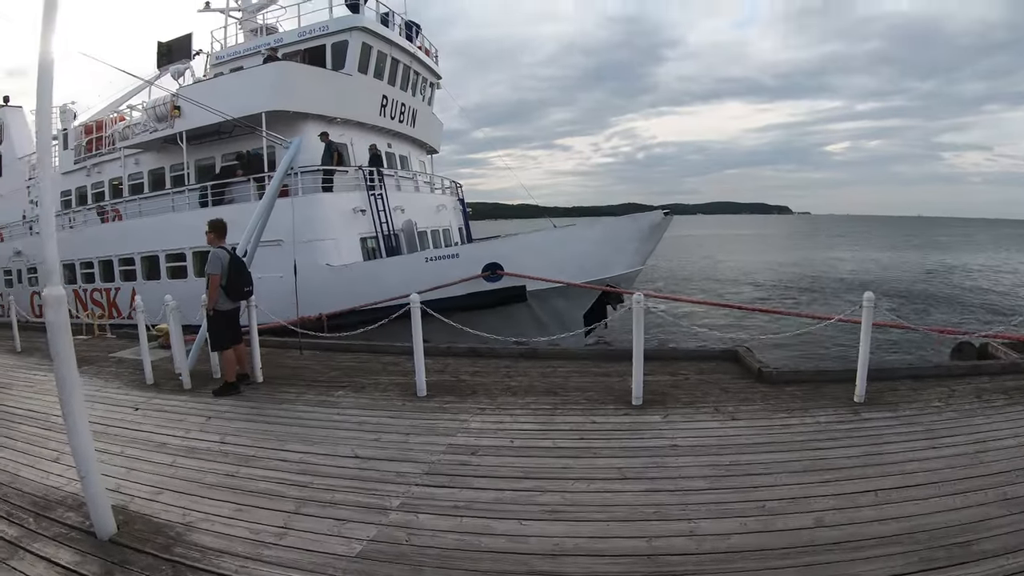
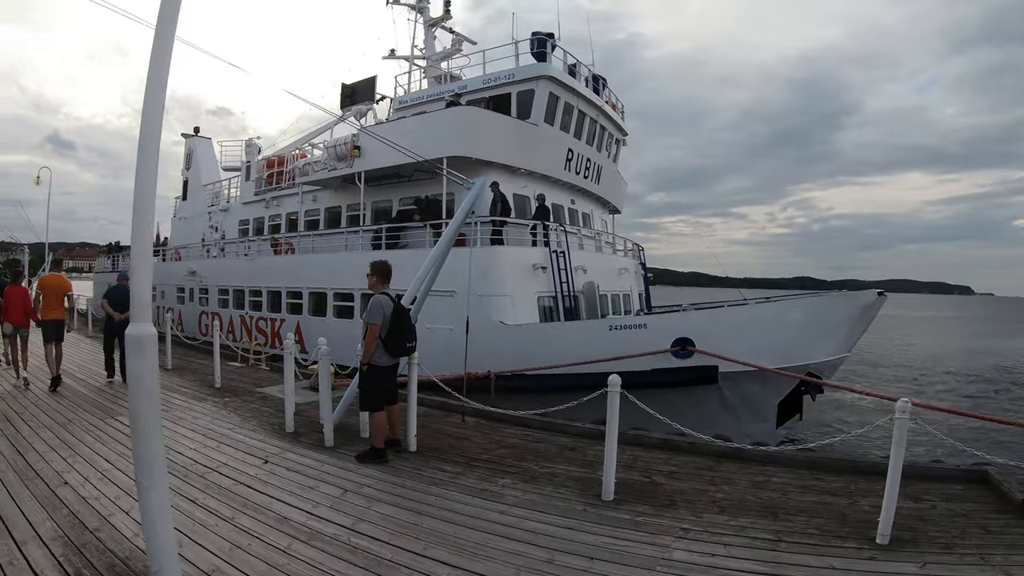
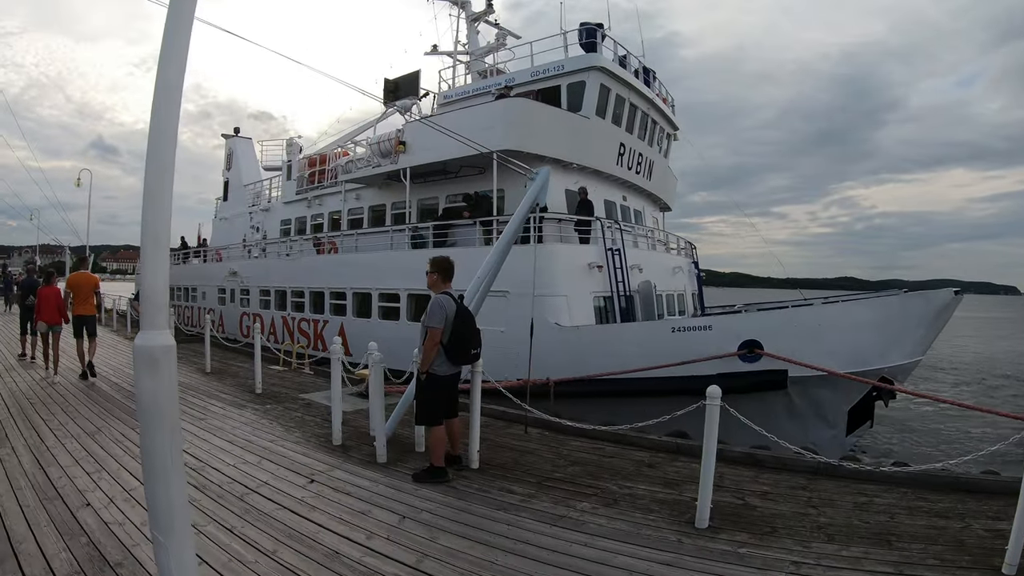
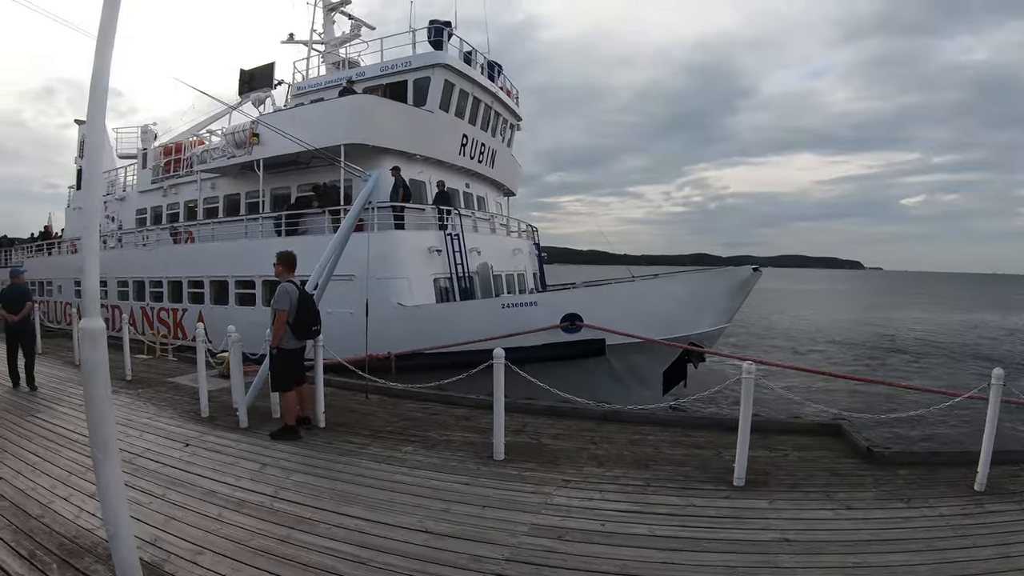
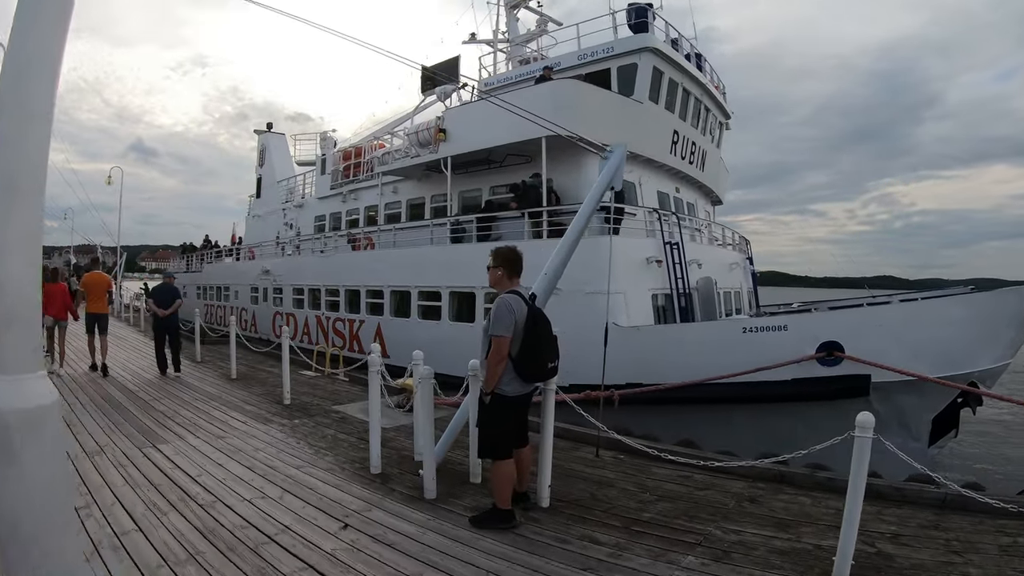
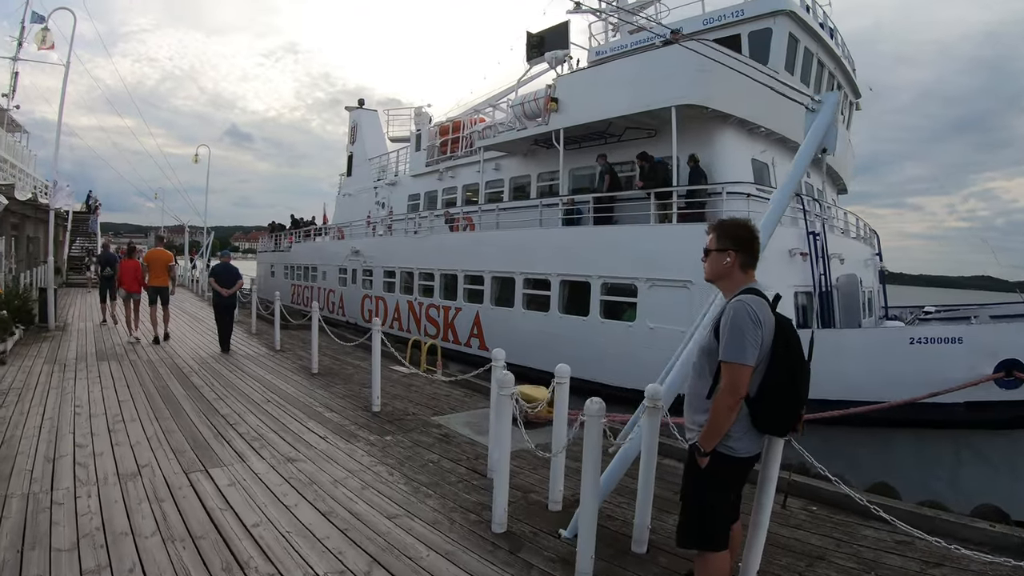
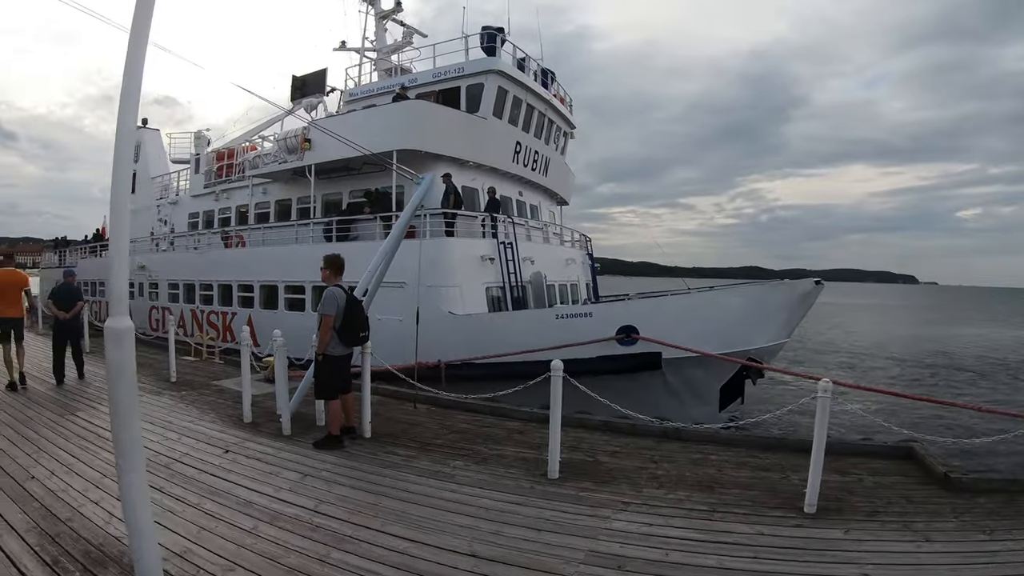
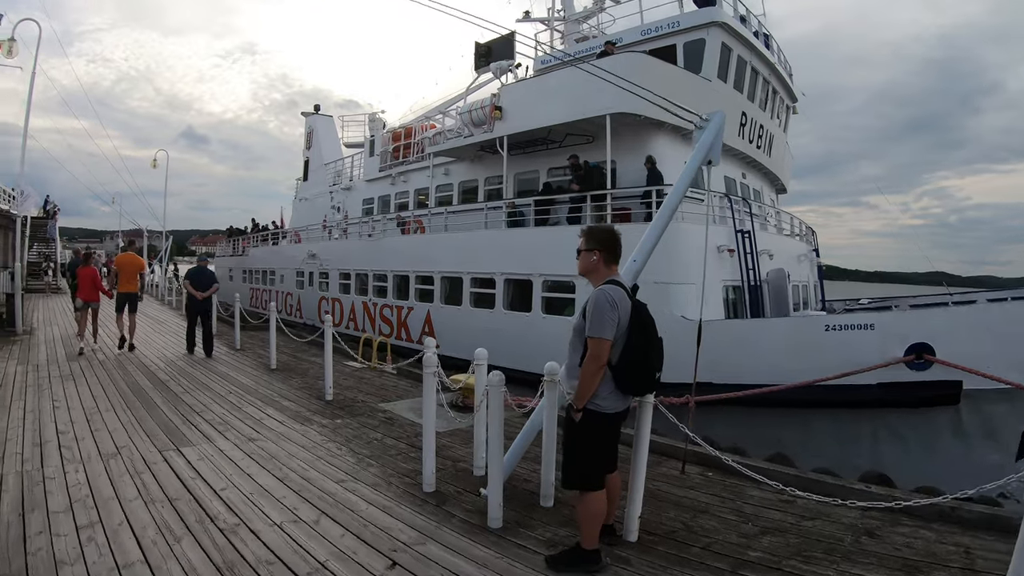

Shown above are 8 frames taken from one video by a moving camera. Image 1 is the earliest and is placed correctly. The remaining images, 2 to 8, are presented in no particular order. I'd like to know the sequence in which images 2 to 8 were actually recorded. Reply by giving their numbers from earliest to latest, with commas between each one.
4, 7, 2, 3, 5, 8, 6
